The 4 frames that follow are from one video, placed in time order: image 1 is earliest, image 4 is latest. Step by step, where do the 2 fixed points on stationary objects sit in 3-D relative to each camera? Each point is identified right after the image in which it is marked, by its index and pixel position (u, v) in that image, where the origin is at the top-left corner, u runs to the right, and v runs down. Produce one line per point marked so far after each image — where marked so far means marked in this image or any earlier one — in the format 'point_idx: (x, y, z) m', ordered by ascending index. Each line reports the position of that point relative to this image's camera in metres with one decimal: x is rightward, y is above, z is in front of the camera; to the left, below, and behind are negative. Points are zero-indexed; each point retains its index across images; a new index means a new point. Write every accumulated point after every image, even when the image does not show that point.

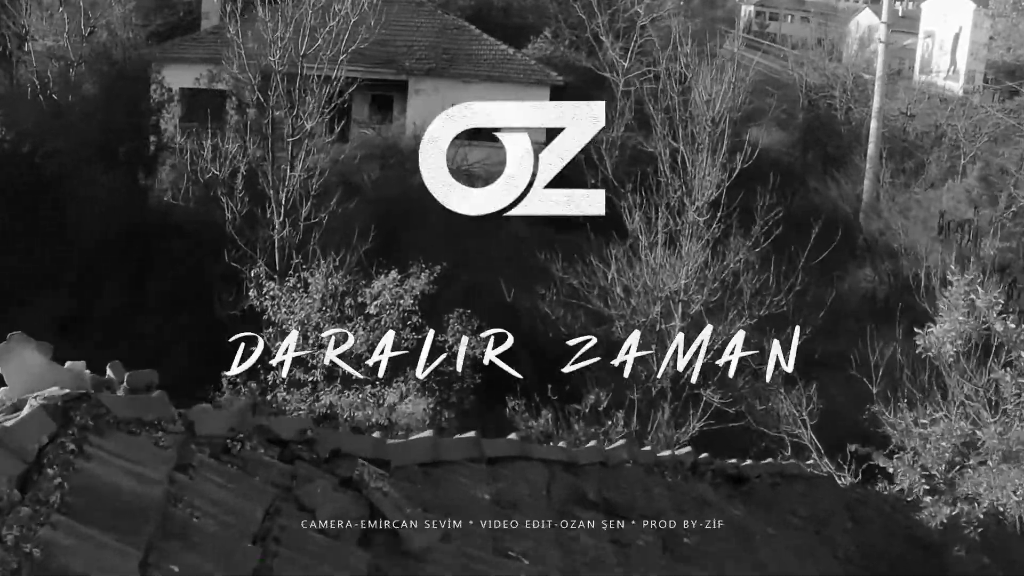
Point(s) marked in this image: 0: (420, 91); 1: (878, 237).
0: (-1.2, +2.7, +18.0) m
1: (+4.5, +0.6, +16.4) m
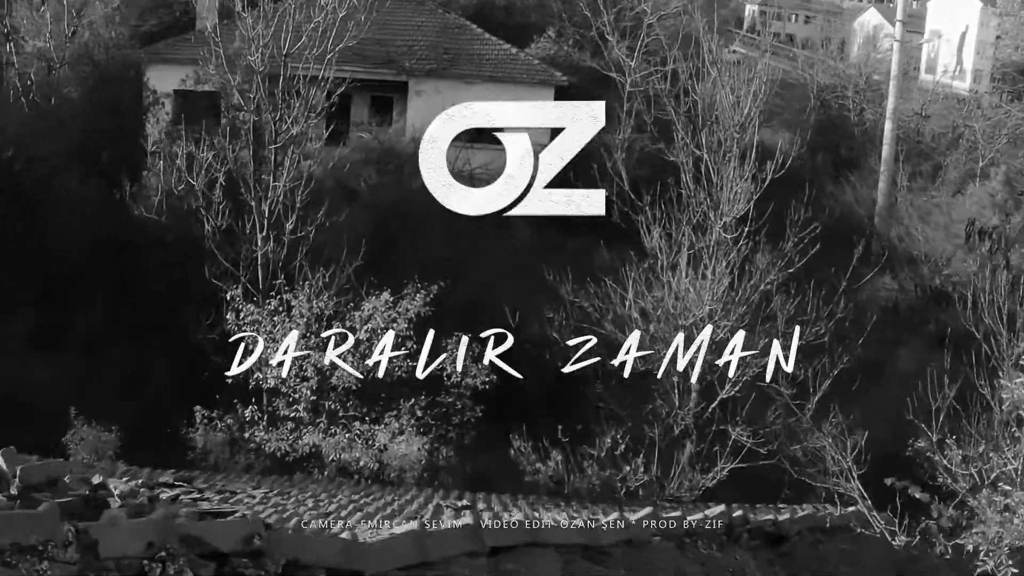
0: (-1.2, +2.6, +17.3) m
1: (+4.5, +0.5, +15.7) m
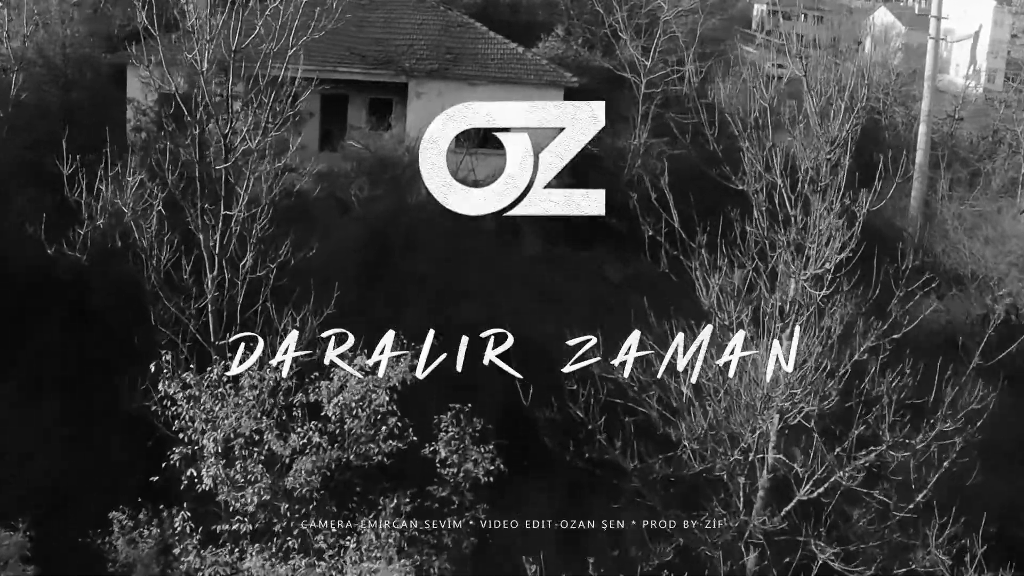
0: (-1.1, +2.3, +15.8) m
1: (+4.6, +0.3, +14.1) m
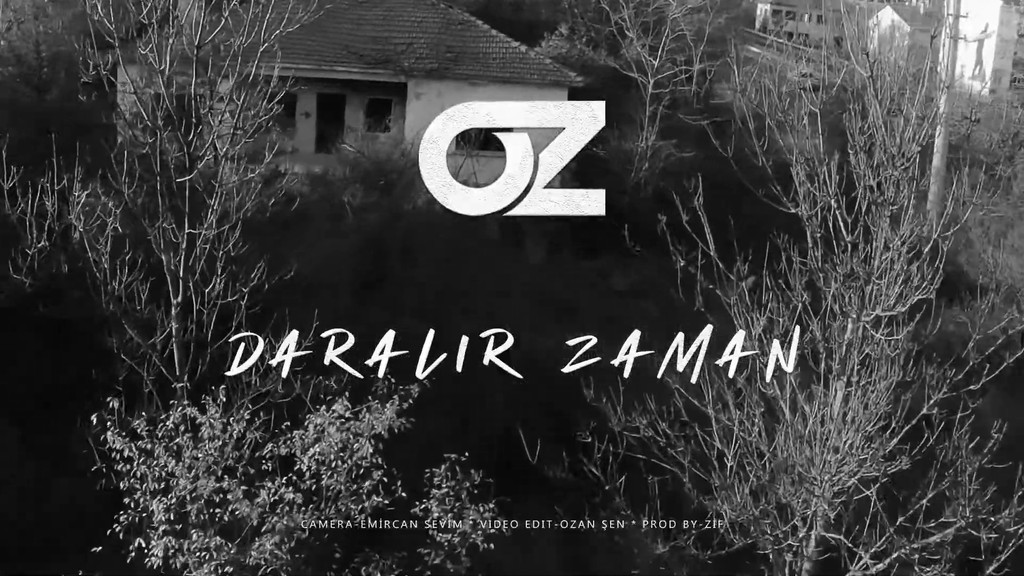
0: (-1.1, +2.2, +15.1) m
1: (+4.6, +0.2, +13.4) m
